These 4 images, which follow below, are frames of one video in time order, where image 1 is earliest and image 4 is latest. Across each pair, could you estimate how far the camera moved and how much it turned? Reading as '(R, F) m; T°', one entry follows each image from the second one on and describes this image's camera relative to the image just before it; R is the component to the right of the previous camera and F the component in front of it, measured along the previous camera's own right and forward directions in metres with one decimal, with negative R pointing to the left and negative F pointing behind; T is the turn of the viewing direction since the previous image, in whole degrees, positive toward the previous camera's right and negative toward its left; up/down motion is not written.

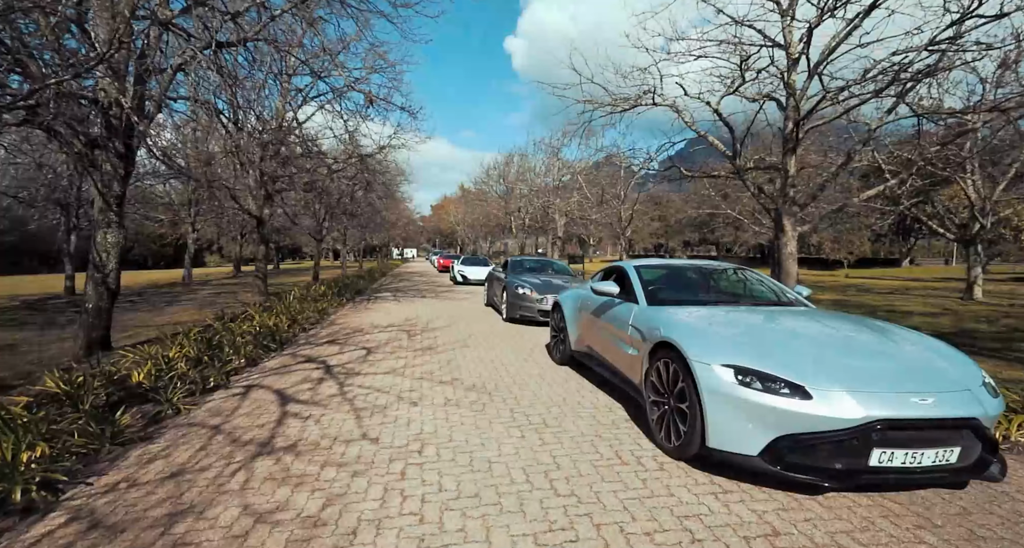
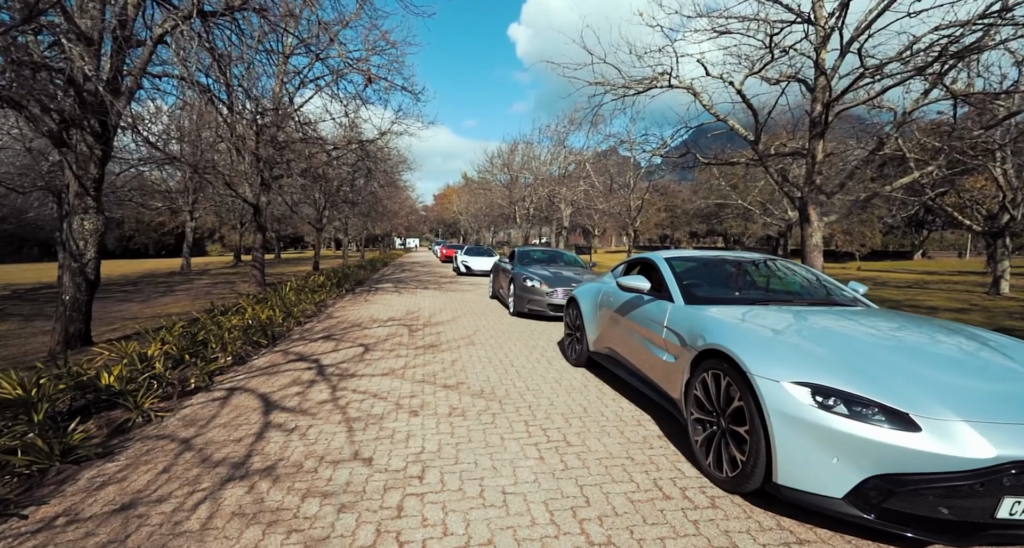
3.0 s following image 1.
(-0.1, +0.5) m; 0°
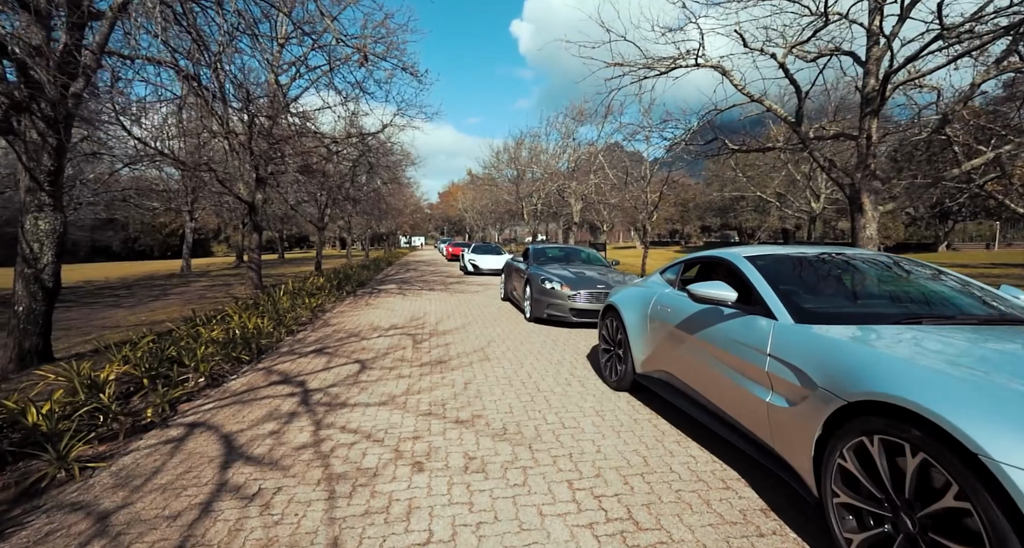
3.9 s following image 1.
(-0.2, +1.0) m; -1°
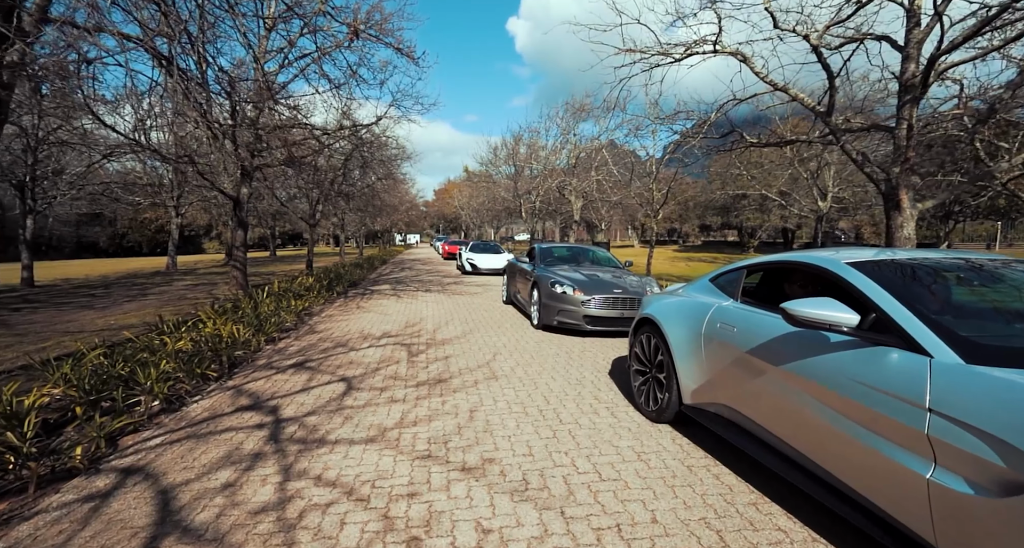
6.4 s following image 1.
(-0.2, +0.8) m; +1°
